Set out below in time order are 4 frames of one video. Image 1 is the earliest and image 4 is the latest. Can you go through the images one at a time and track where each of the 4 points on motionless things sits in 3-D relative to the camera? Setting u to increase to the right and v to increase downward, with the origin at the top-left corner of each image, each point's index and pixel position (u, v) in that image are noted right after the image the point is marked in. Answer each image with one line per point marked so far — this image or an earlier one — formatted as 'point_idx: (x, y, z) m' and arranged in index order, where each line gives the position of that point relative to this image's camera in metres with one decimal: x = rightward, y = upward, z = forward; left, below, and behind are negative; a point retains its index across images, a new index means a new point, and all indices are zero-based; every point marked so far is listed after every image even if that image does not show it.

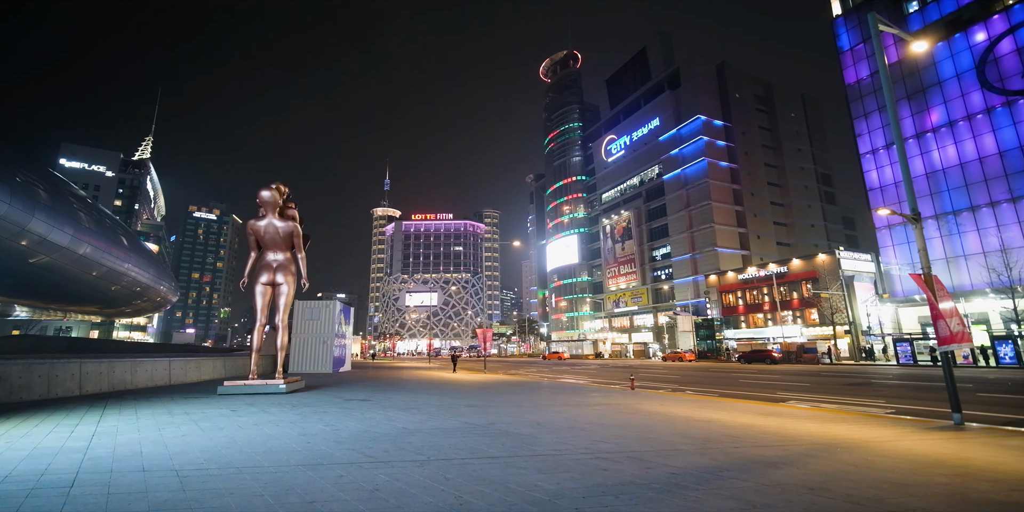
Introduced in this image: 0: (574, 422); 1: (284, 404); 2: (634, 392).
0: (+1.0, -2.8, +7.7) m
1: (-5.2, -3.4, +10.2) m
2: (+3.7, -4.2, +13.6) m
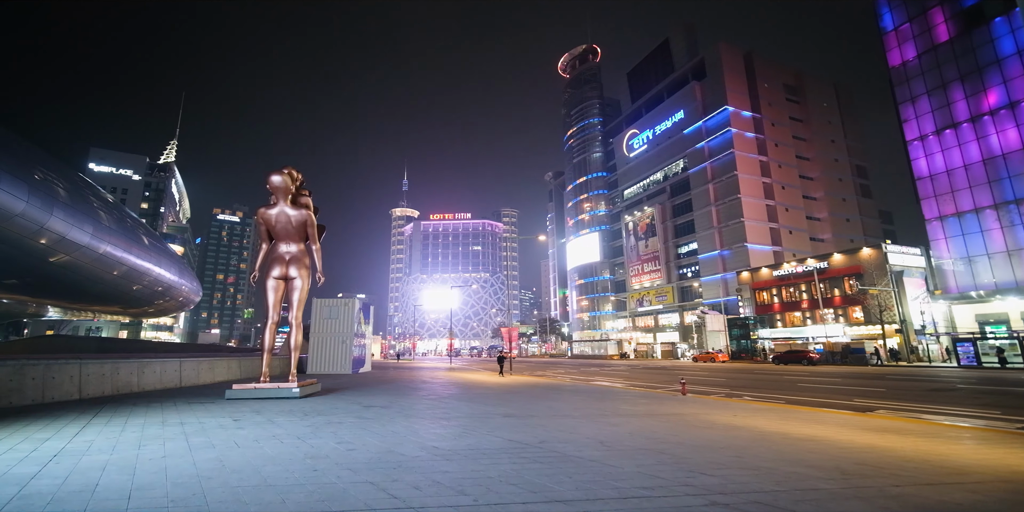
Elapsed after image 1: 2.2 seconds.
0: (+1.8, -2.5, +6.2) m
1: (-4.3, -3.1, +8.9) m
2: (+4.7, -3.8, +12.1) m
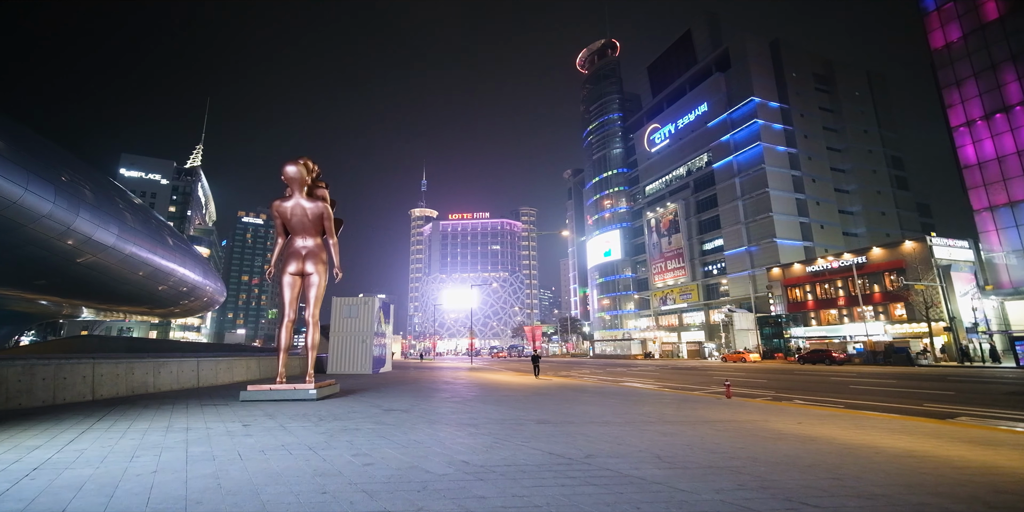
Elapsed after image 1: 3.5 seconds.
0: (+2.3, -2.3, +5.3) m
1: (-3.7, -3.0, +8.3) m
2: (+5.4, -3.6, +11.0) m
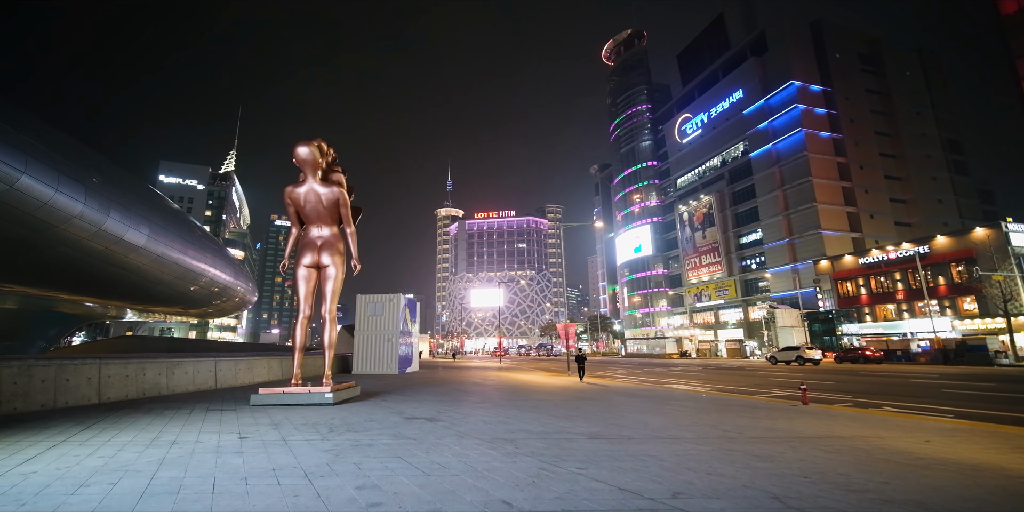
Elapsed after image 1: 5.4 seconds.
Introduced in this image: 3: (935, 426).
0: (+2.8, -2.0, +3.7) m
1: (-3.0, -2.7, +7.1) m
2: (+6.2, -3.2, +9.3) m
3: (+6.9, -2.8, +7.4) m
